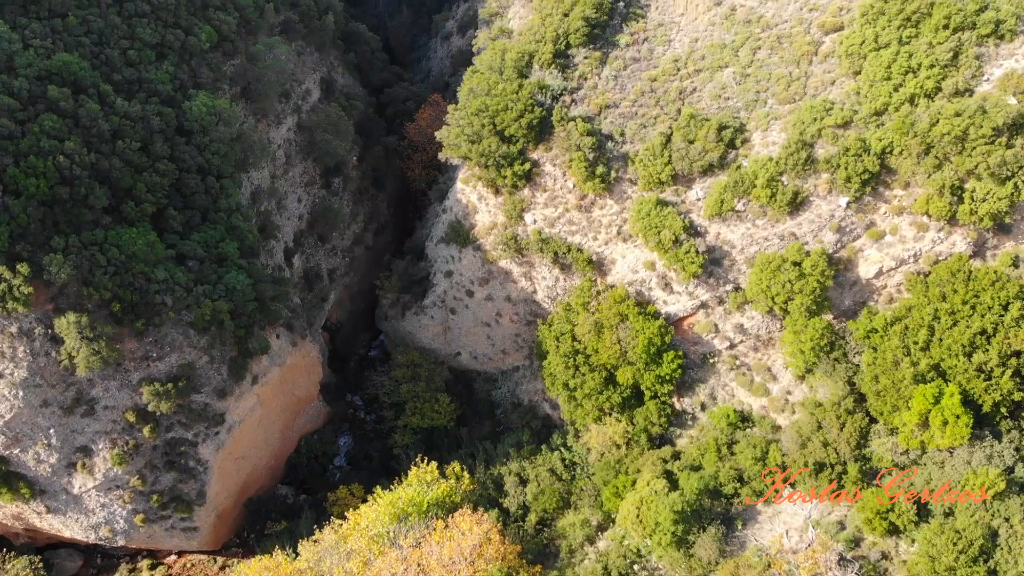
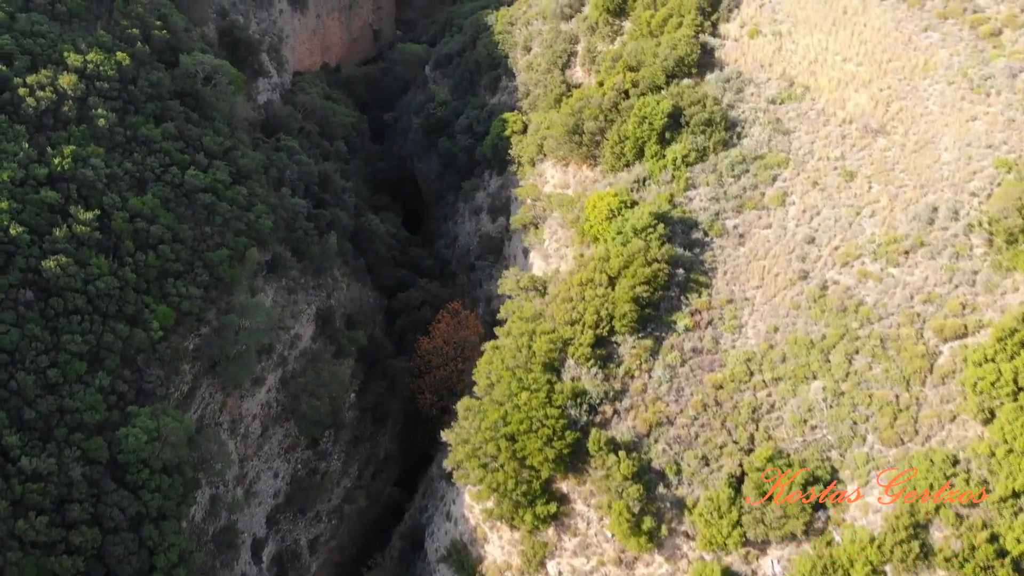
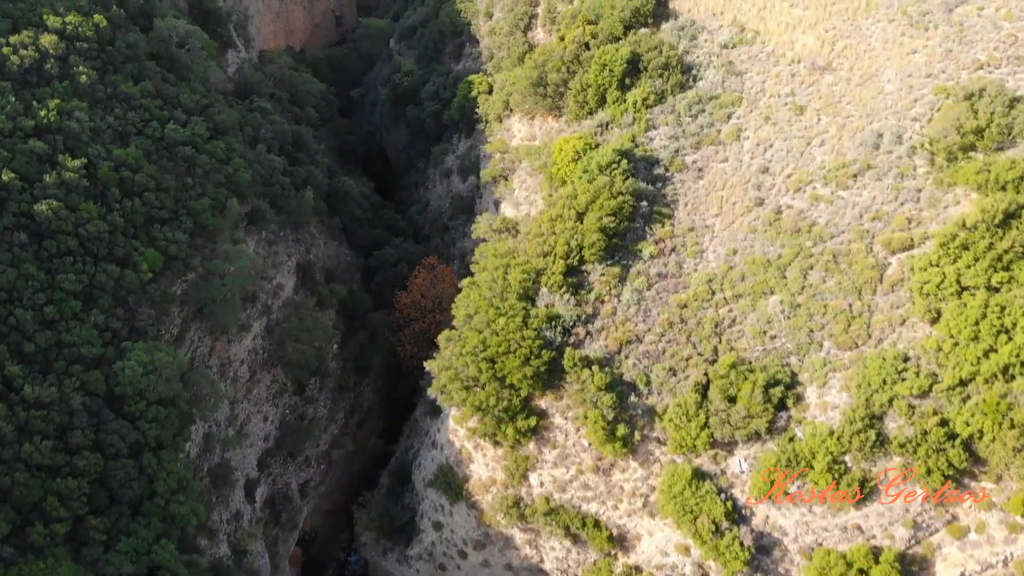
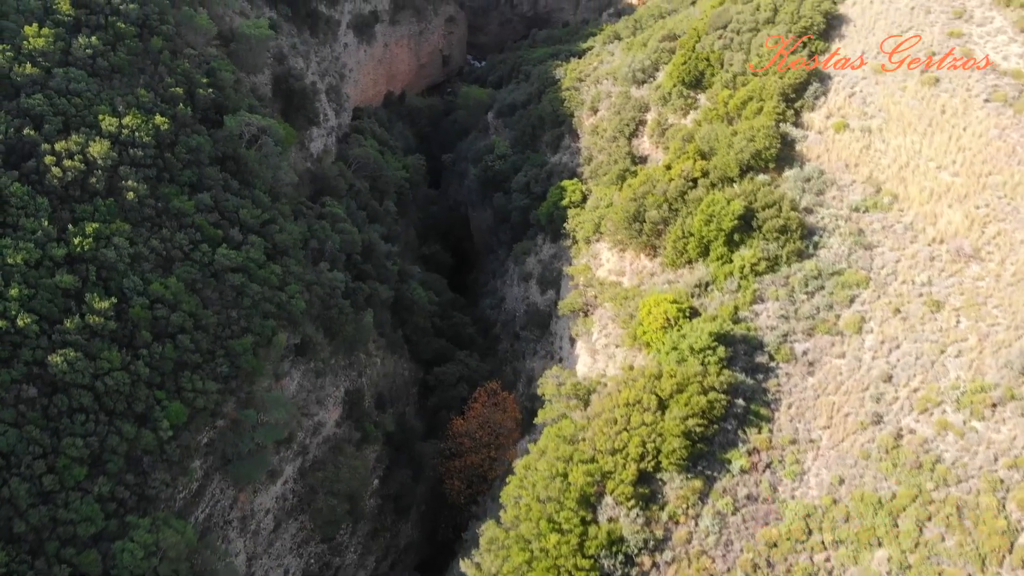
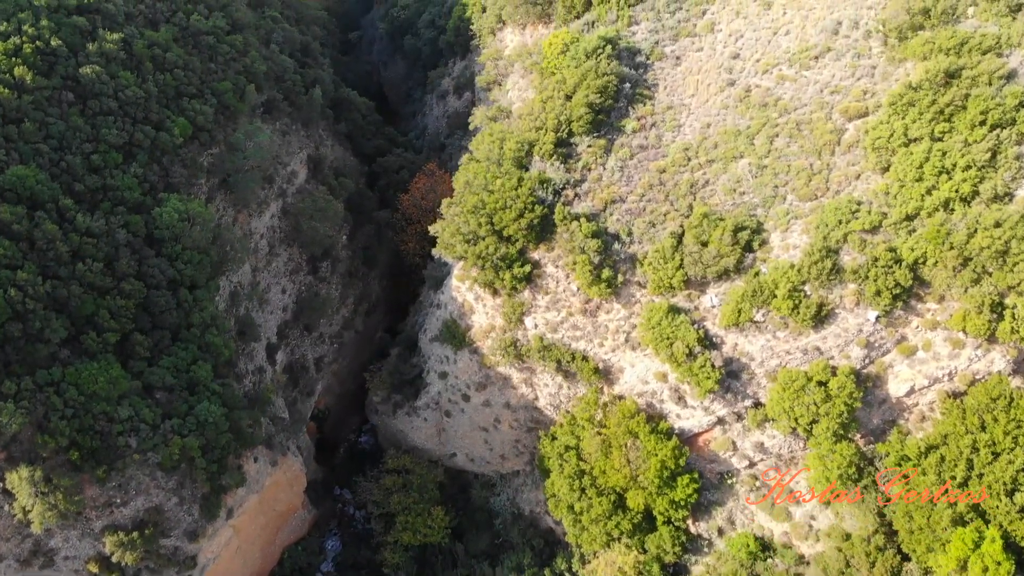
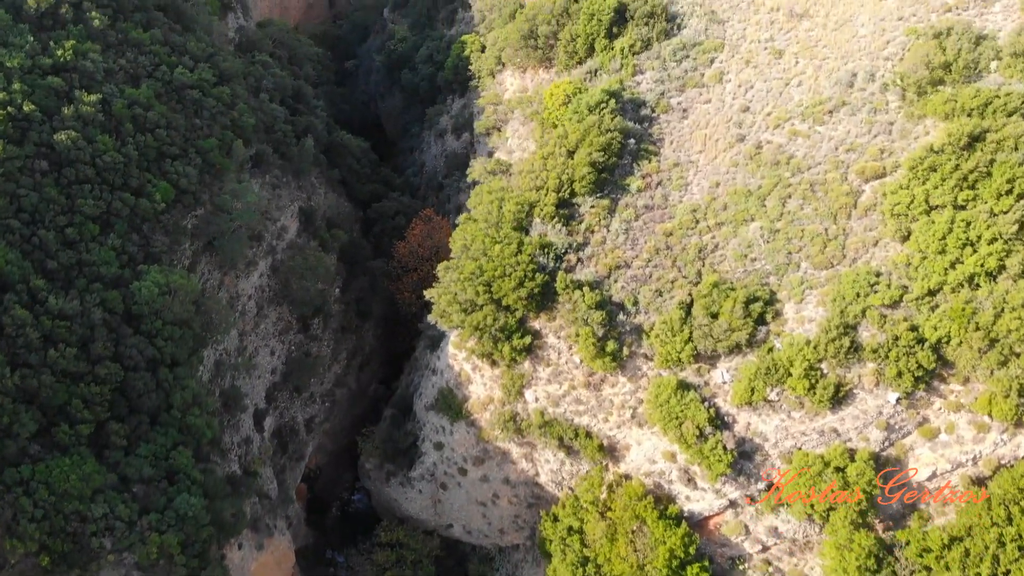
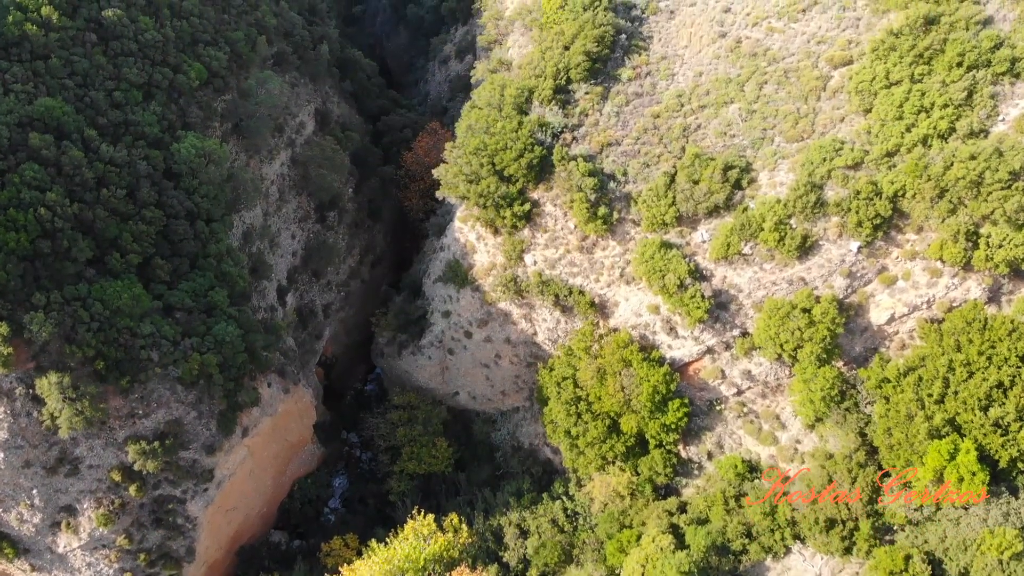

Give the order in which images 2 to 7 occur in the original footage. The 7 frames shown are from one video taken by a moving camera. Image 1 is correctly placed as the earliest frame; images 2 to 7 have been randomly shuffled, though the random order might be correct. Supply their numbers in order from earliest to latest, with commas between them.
7, 5, 6, 3, 2, 4
